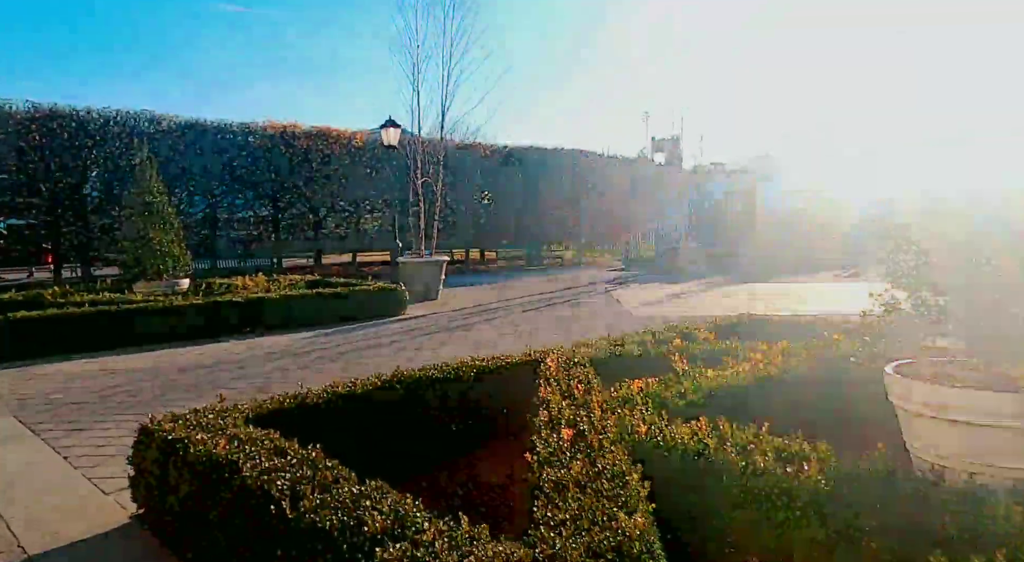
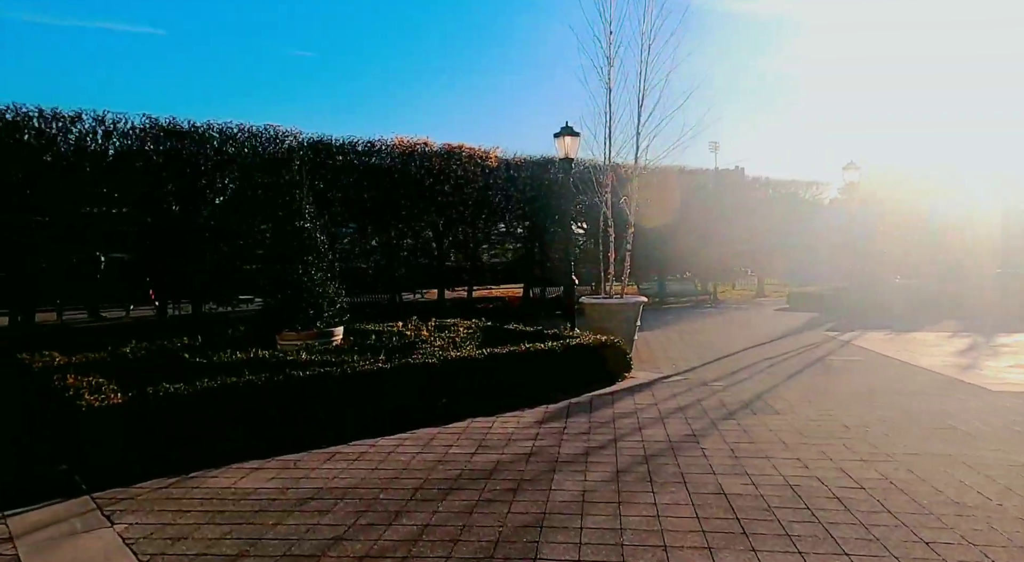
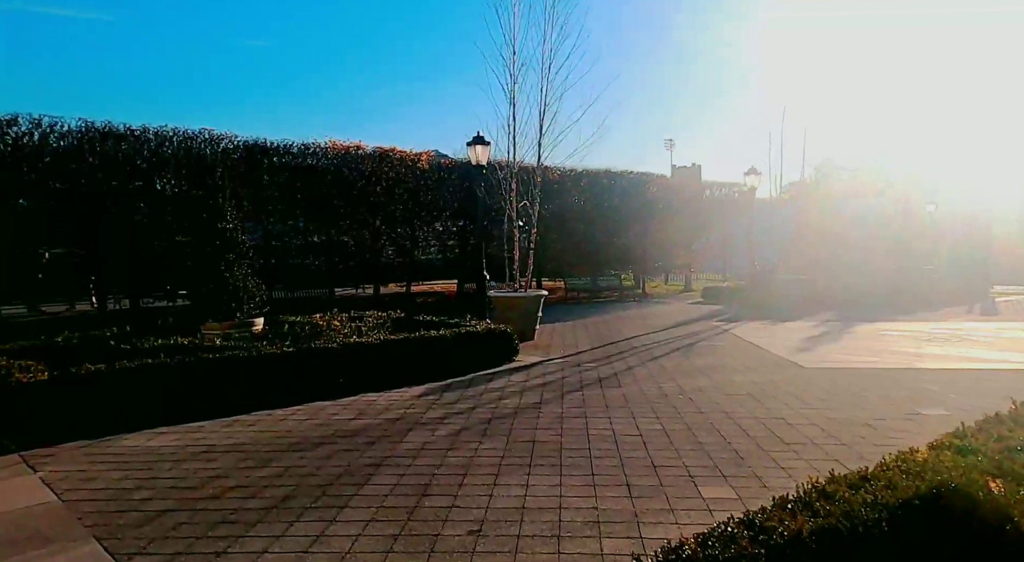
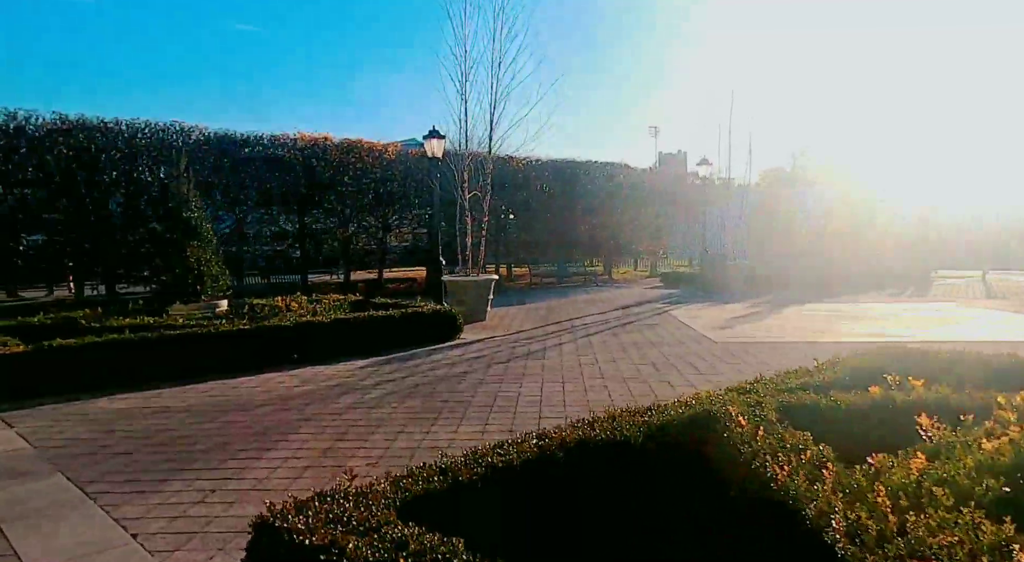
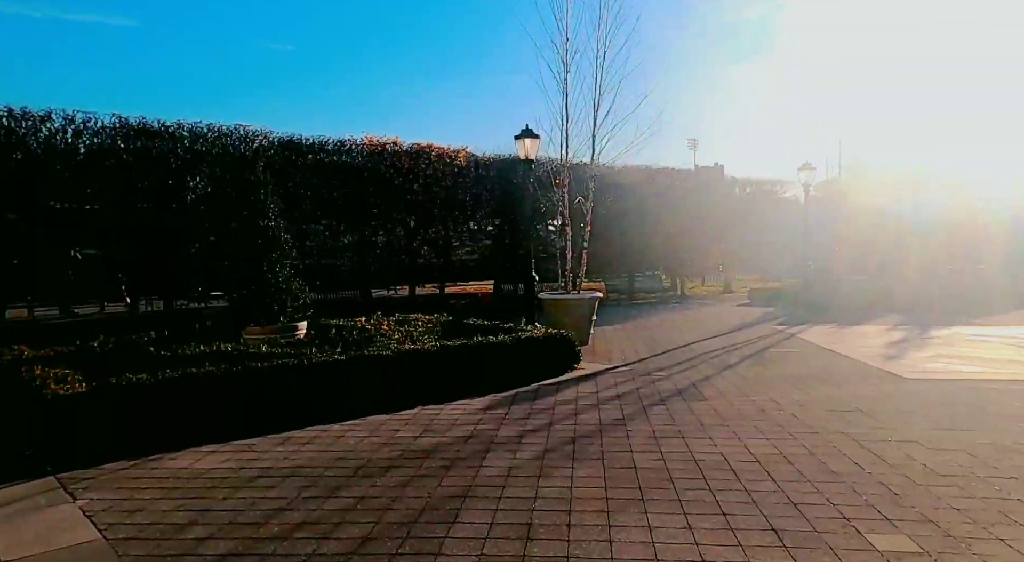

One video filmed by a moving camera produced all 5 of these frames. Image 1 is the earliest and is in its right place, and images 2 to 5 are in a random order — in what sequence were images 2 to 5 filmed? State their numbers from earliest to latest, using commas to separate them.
4, 3, 5, 2
